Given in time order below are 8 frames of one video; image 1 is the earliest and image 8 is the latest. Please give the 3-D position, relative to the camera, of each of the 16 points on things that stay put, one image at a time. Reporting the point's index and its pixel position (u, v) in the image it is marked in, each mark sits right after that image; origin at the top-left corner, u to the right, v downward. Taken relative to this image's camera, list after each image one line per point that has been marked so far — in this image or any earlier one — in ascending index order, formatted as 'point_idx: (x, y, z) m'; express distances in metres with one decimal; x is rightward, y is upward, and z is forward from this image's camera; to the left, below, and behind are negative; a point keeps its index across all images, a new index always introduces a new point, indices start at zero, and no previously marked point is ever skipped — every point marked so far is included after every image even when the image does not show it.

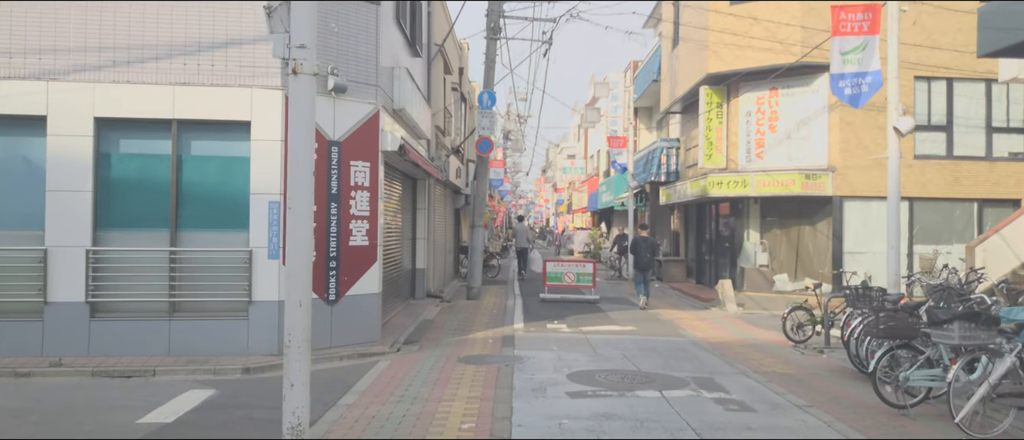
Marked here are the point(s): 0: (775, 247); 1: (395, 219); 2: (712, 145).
0: (+4.3, -0.4, +15.9) m
1: (-1.6, 0.0, +13.4) m
2: (+3.3, +1.2, +16.2) m
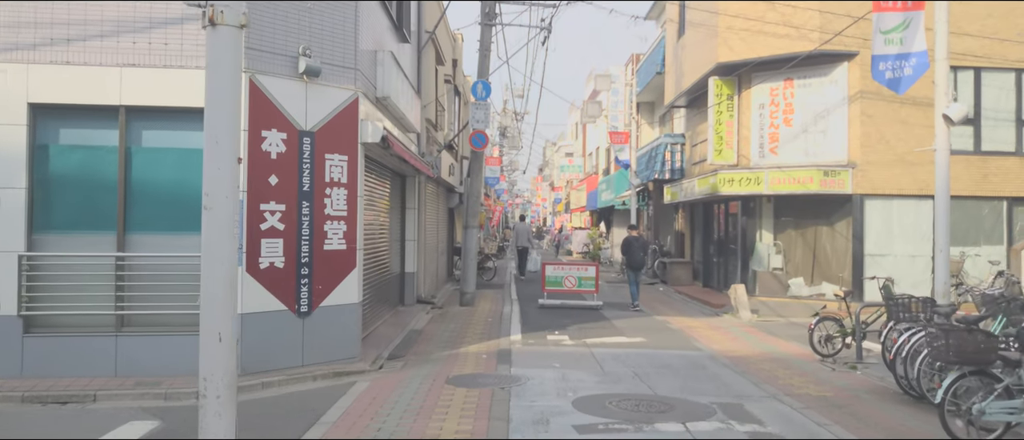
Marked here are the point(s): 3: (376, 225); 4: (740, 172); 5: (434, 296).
0: (+4.2, -0.4, +14.9) m
1: (-1.7, 0.0, +12.3) m
2: (+3.2, +1.2, +15.2) m
3: (-1.7, -0.1, +11.8) m
4: (+3.4, +0.7, +14.6) m
5: (-1.2, -1.2, +15.1) m
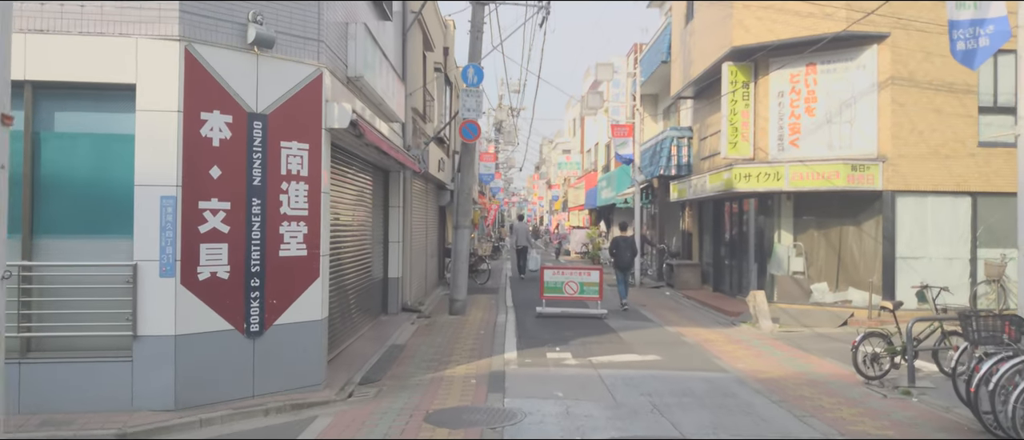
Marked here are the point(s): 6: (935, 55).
0: (+4.1, -0.4, +13.5) m
1: (-1.7, 0.0, +11.0) m
2: (+3.2, +1.2, +13.8) m
3: (-1.7, -0.1, +10.5) m
4: (+3.3, +0.7, +13.3) m
5: (-1.3, -1.2, +13.7) m
6: (+5.3, +2.1, +12.4) m
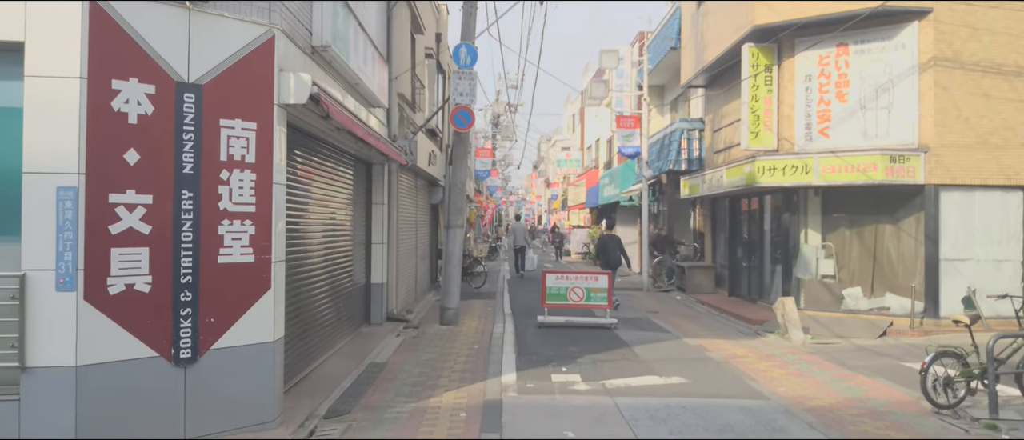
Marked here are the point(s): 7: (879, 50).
0: (+4.1, -0.4, +12.2) m
1: (-1.7, 0.0, +9.6) m
2: (+3.1, +1.3, +12.5) m
3: (-1.8, 0.0, +9.1) m
4: (+3.3, +0.8, +12.0) m
5: (-1.3, -1.1, +12.4) m
6: (+5.3, +2.1, +11.1) m
7: (+4.3, +2.0, +11.6) m
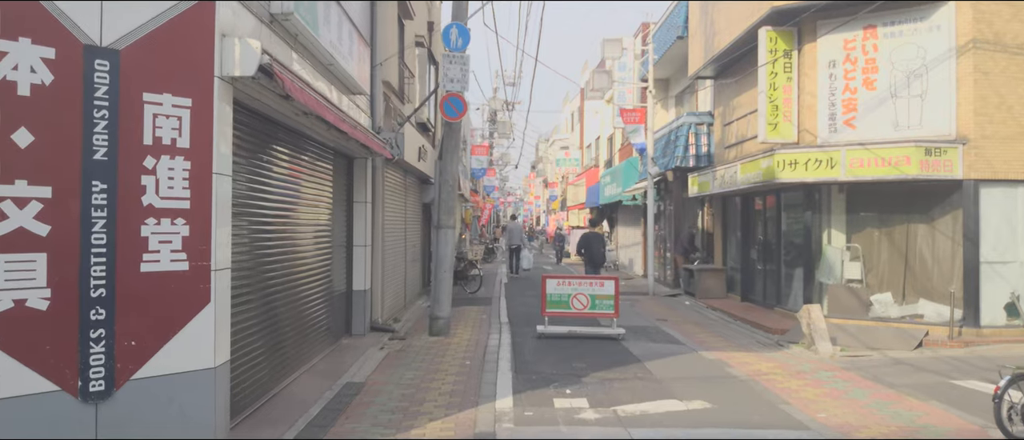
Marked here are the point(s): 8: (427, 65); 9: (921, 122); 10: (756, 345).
0: (+4.1, -0.4, +11.2) m
1: (-1.8, 0.0, +8.6) m
2: (+3.1, +1.3, +11.4) m
3: (-1.8, 0.0, +8.1) m
4: (+3.3, +0.8, +10.9) m
5: (-1.3, -1.1, +11.3) m
6: (+5.3, +2.1, +10.0) m
7: (+4.3, +2.0, +10.6) m
8: (-1.3, +2.4, +15.1) m
9: (+4.3, +1.0, +10.4) m
10: (+2.5, -1.3, +10.1) m
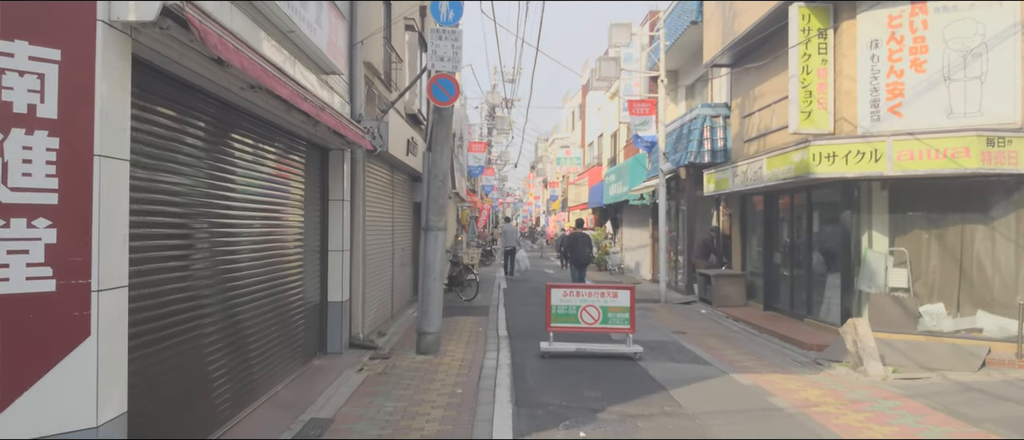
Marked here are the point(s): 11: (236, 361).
0: (+4.1, -0.4, +9.8) m
1: (-1.8, 0.0, +7.3) m
2: (+3.1, +1.3, +10.1) m
3: (-1.8, 0.0, +6.7) m
4: (+3.3, +0.8, +9.6) m
5: (-1.3, -1.2, +10.0) m
6: (+5.3, +2.1, +8.7) m
7: (+4.3, +2.0, +9.3) m
8: (-1.3, +2.4, +13.7) m
9: (+4.3, +1.0, +9.1) m
10: (+2.5, -1.3, +8.8) m
11: (-1.8, -0.9, +6.5) m
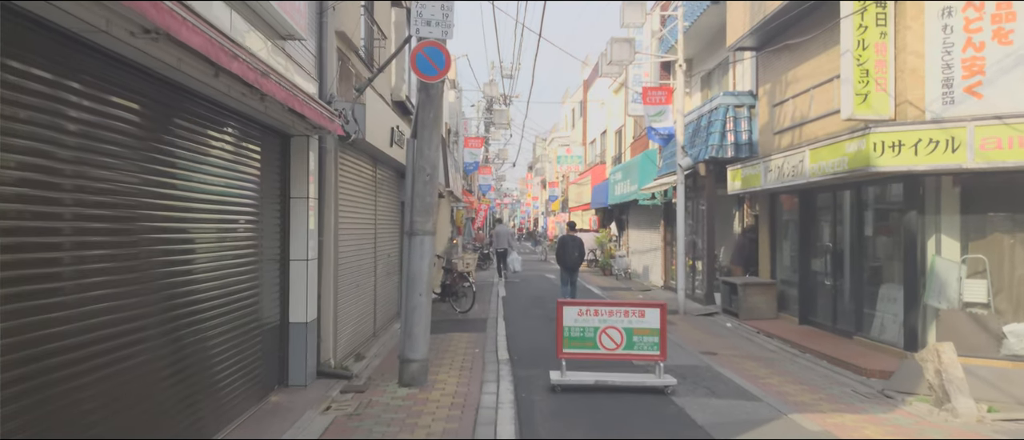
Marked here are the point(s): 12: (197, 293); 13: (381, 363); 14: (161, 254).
0: (+4.1, -0.4, +8.3) m
1: (-1.7, 0.0, +5.6) m
2: (+3.1, +1.3, +8.5) m
3: (-1.8, -0.1, +5.1) m
4: (+3.3, +0.7, +8.0) m
5: (-1.3, -1.2, +8.4) m
6: (+5.3, +2.1, +7.2) m
7: (+4.3, +2.0, +7.7) m
8: (-1.3, +2.3, +12.1) m
9: (+4.4, +1.0, +7.5) m
10: (+2.5, -1.3, +7.2) m
11: (-1.7, -0.9, +4.9) m
12: (-1.8, -0.4, +5.1) m
13: (-1.1, -1.2, +8.4) m
14: (-1.8, -0.2, +4.4) m
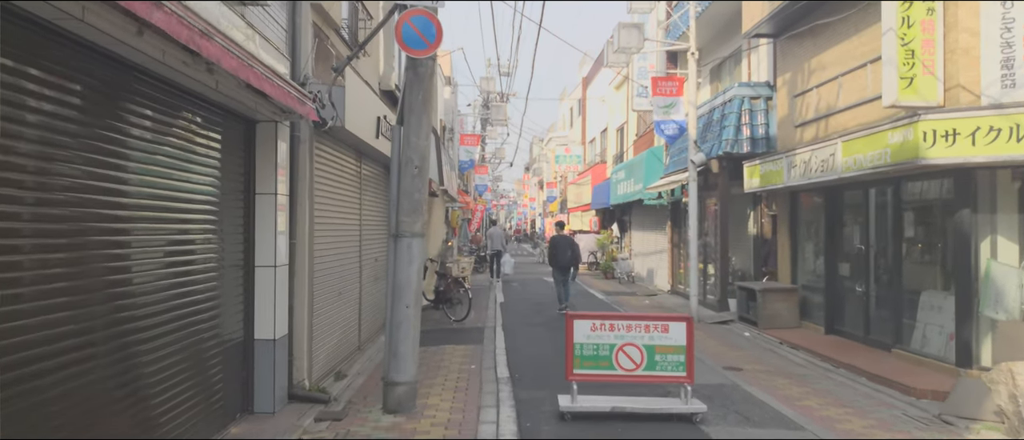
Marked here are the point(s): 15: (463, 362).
0: (+4.1, -0.4, +7.3) m
1: (-1.7, 0.0, +4.6) m
2: (+3.1, +1.3, +7.6) m
3: (-1.7, -0.1, +4.1) m
4: (+3.3, +0.7, +7.0) m
5: (-1.3, -1.2, +7.4) m
6: (+5.3, +2.1, +6.2) m
7: (+4.3, +2.0, +6.7) m
8: (-1.3, +2.3, +11.1) m
9: (+4.4, +1.0, +6.6) m
10: (+2.5, -1.3, +6.2) m
11: (-1.7, -0.9, +3.9) m
12: (-1.7, -0.4, +4.1) m
13: (-1.1, -1.2, +7.4) m
14: (-1.7, -0.2, +3.4) m
15: (-0.4, -1.2, +8.1) m
